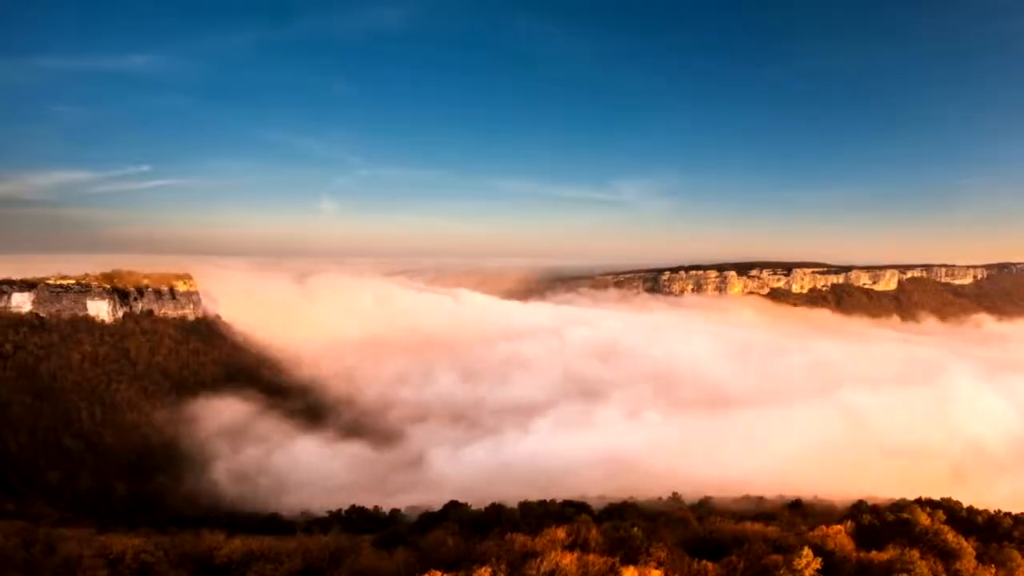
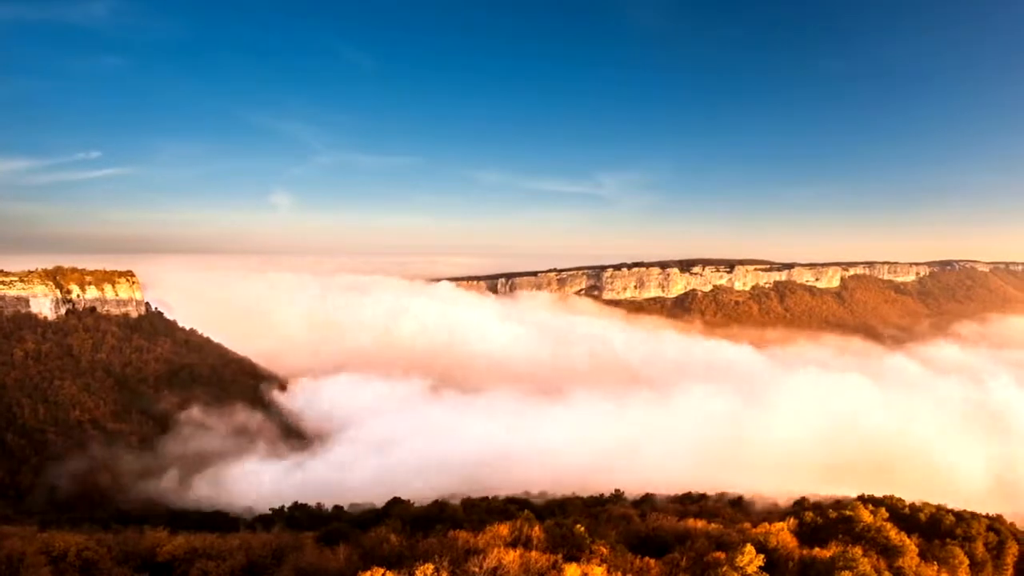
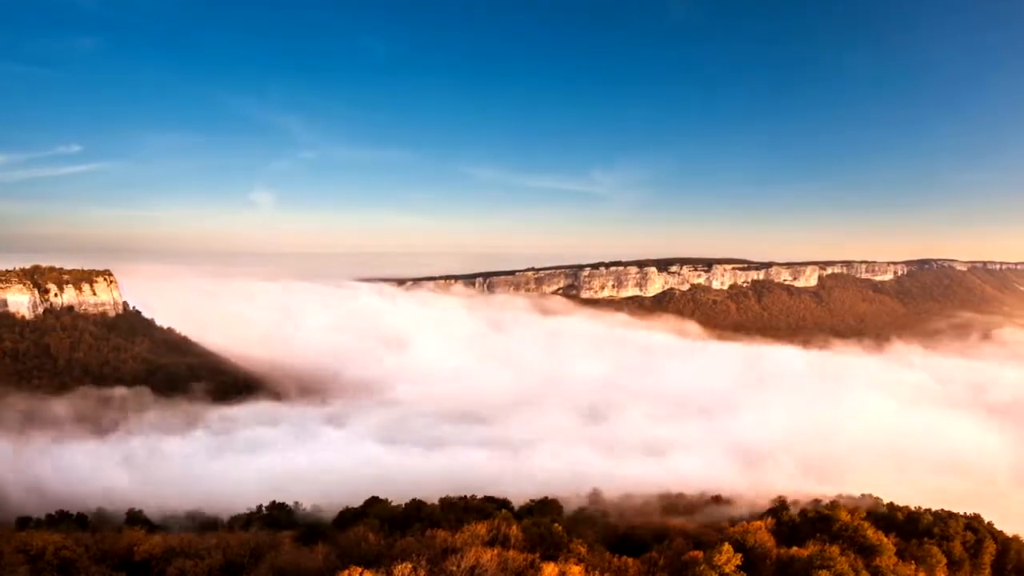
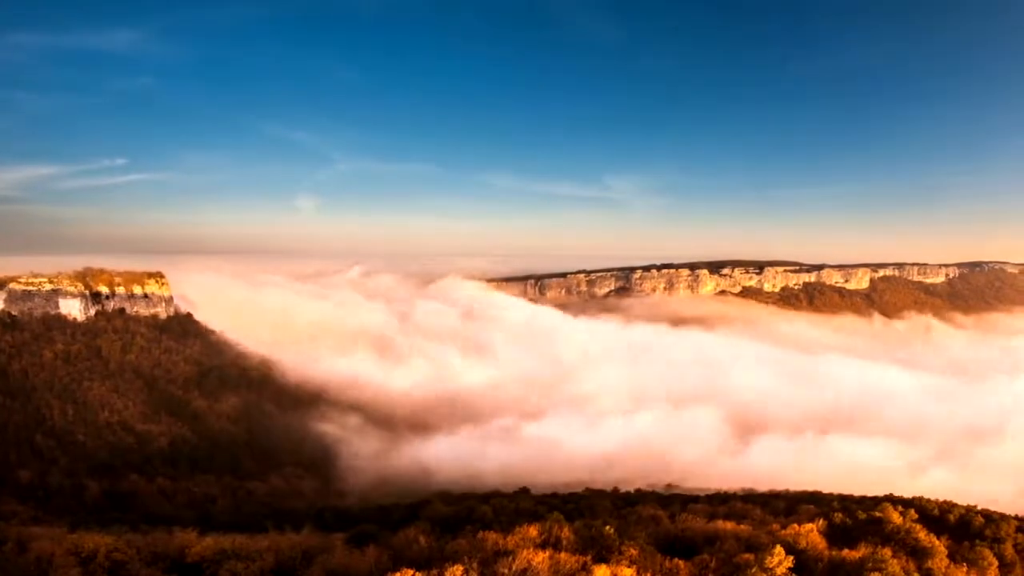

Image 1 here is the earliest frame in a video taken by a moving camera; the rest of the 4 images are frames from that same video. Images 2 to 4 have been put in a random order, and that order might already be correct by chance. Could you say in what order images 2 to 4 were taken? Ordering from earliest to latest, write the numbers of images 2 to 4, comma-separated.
4, 2, 3
